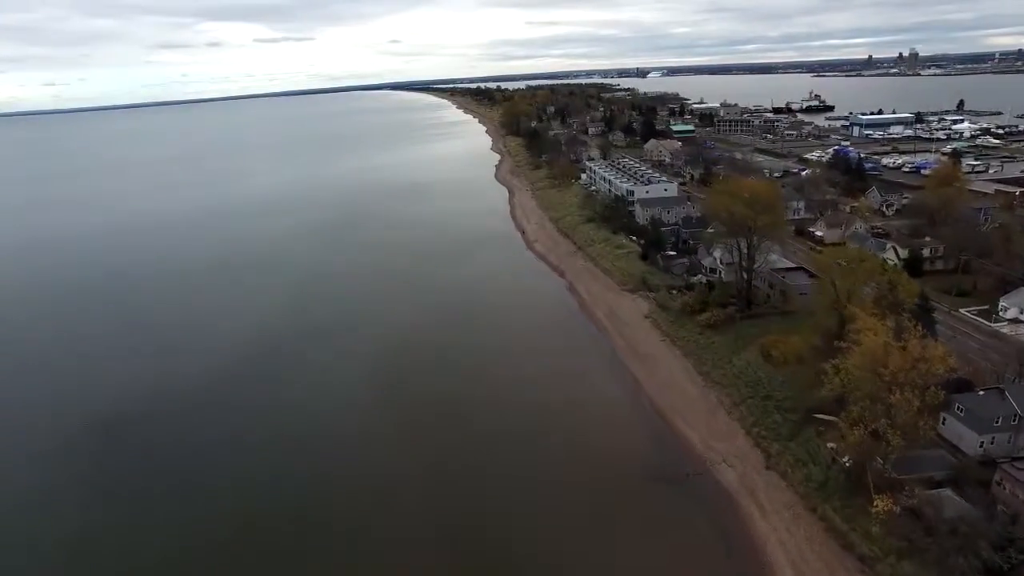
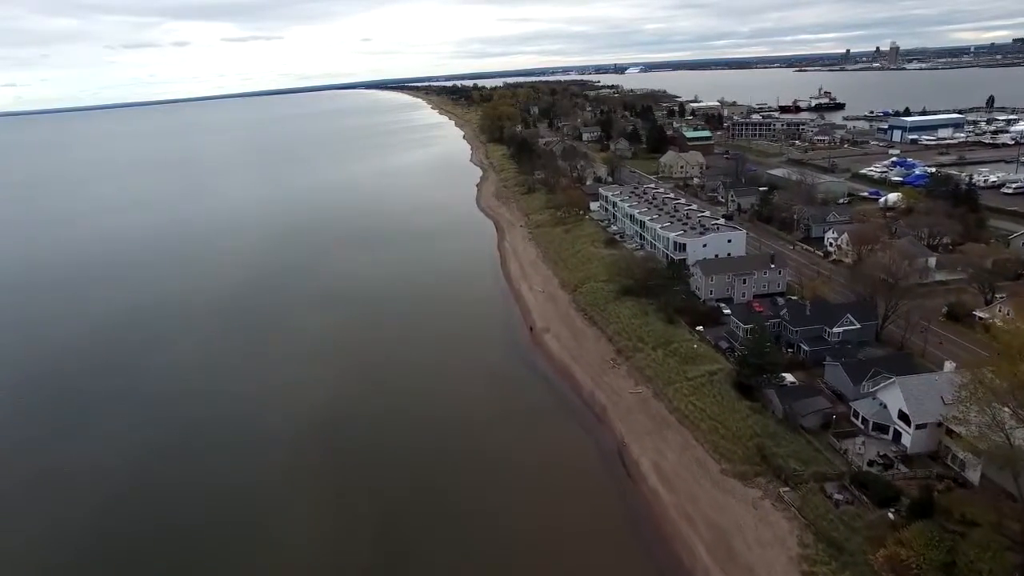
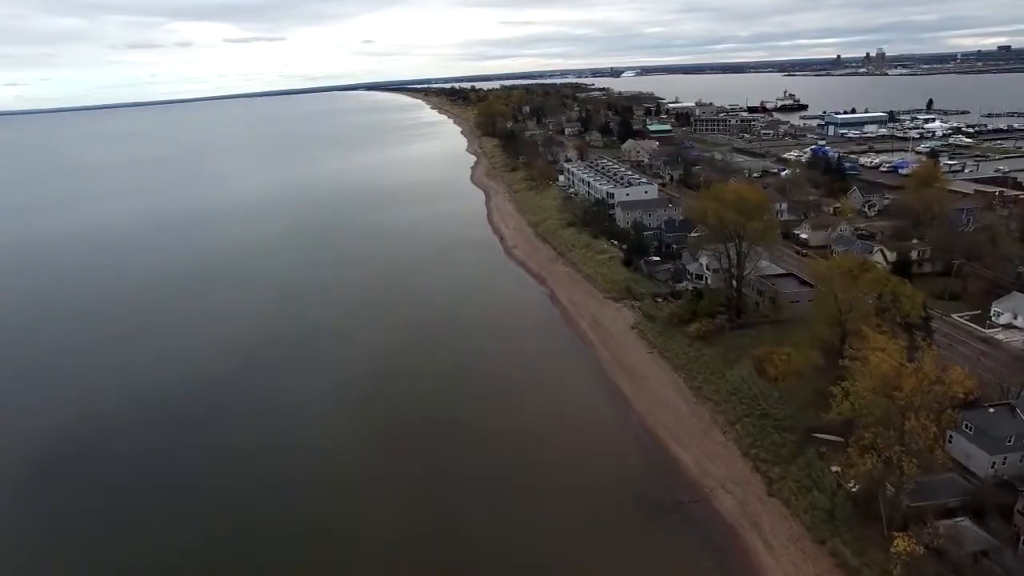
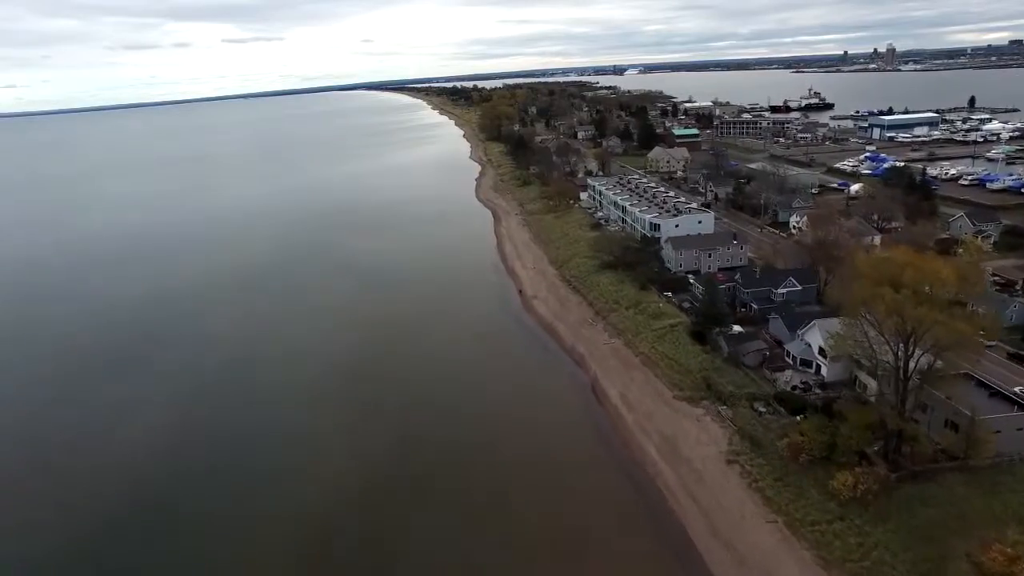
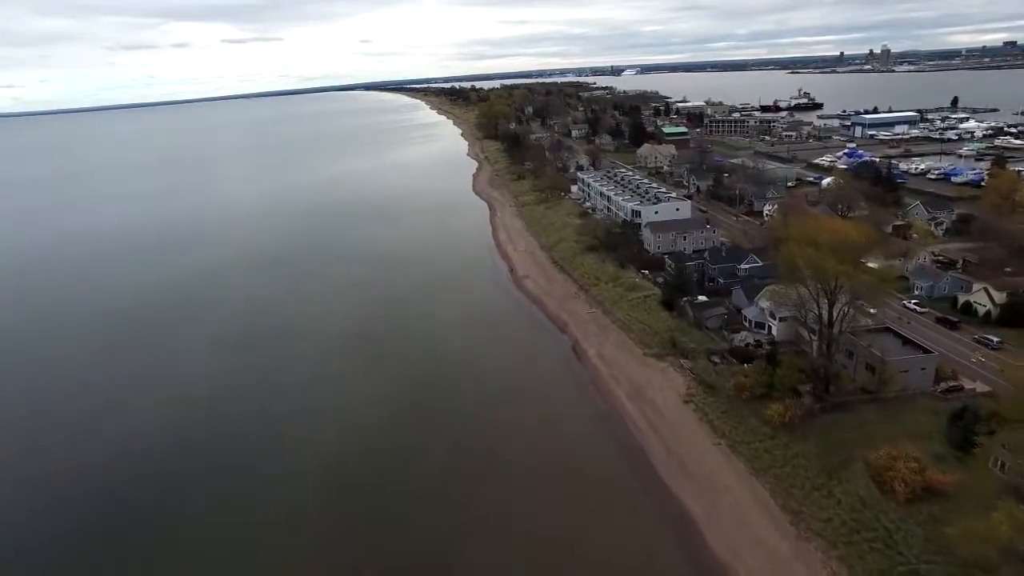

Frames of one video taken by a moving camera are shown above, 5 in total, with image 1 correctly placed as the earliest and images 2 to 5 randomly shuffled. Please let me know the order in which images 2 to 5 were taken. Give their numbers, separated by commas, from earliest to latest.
3, 5, 4, 2
